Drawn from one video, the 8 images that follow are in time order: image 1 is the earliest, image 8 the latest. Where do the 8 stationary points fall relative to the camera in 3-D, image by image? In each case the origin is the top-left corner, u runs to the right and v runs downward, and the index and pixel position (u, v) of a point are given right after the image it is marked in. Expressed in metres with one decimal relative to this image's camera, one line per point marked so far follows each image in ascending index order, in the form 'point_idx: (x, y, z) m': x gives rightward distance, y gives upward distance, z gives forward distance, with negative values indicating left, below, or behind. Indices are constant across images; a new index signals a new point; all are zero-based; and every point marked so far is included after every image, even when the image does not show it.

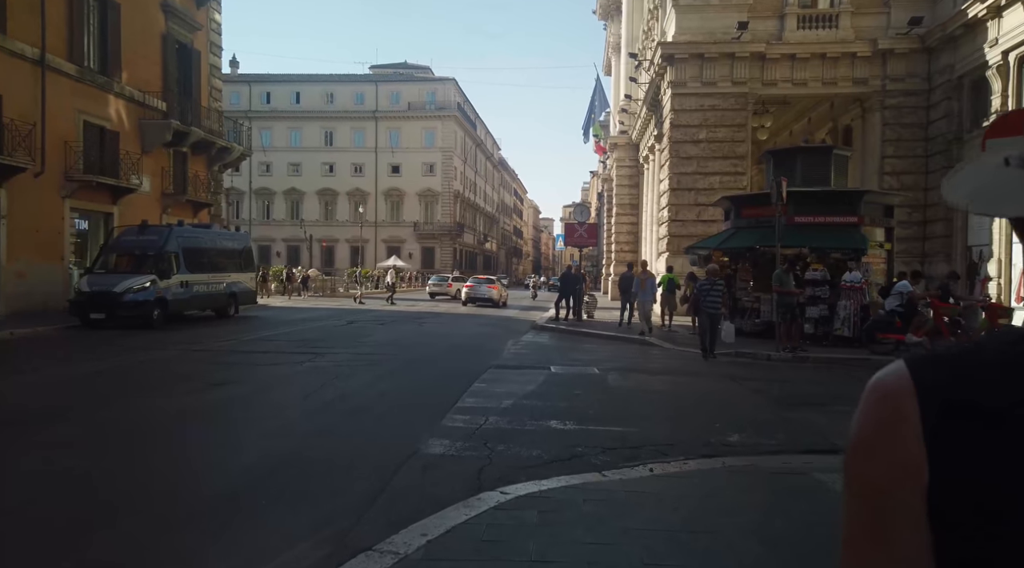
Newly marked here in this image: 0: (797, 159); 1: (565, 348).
0: (+6.9, +3.0, +18.2) m
1: (+1.0, -1.3, +15.4) m
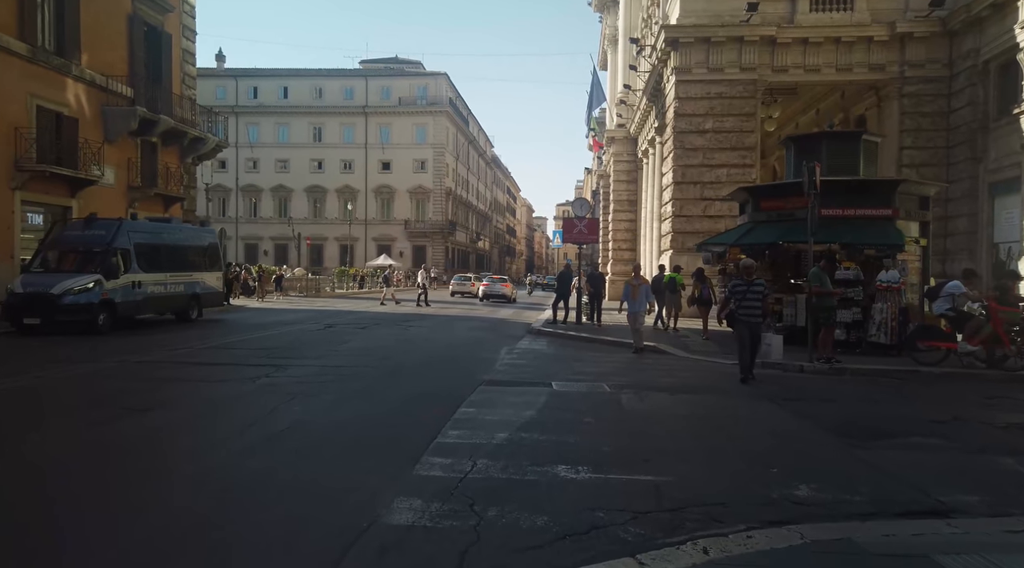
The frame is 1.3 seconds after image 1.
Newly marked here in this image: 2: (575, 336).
0: (+6.7, +3.0, +16.4) m
1: (+0.9, -1.3, +13.6) m
2: (+1.5, -1.2, +17.7) m
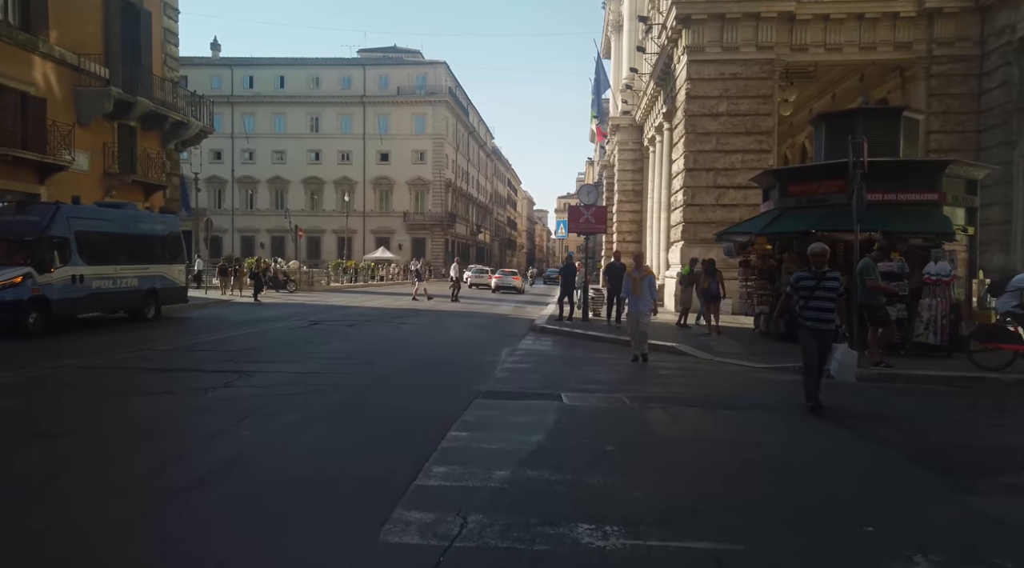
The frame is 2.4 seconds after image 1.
0: (+6.8, +3.1, +14.8) m
1: (+1.0, -1.2, +12.0) m
2: (+1.5, -1.1, +16.1) m
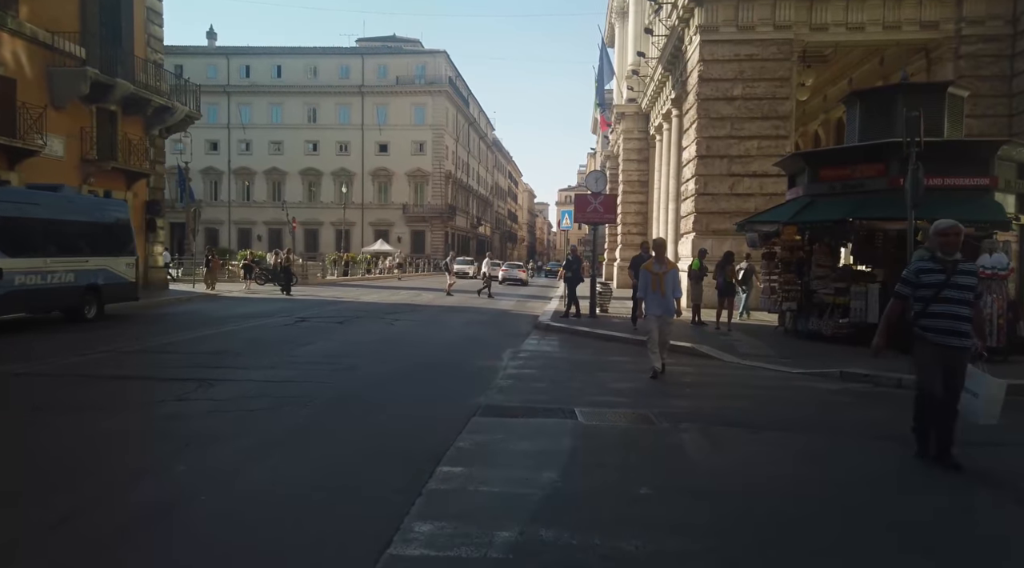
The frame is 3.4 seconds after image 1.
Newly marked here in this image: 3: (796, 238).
0: (+6.8, +3.2, +13.4) m
1: (+1.0, -1.1, +10.7) m
2: (+1.5, -1.0, +14.7) m
3: (+5.4, +0.9, +14.4) m
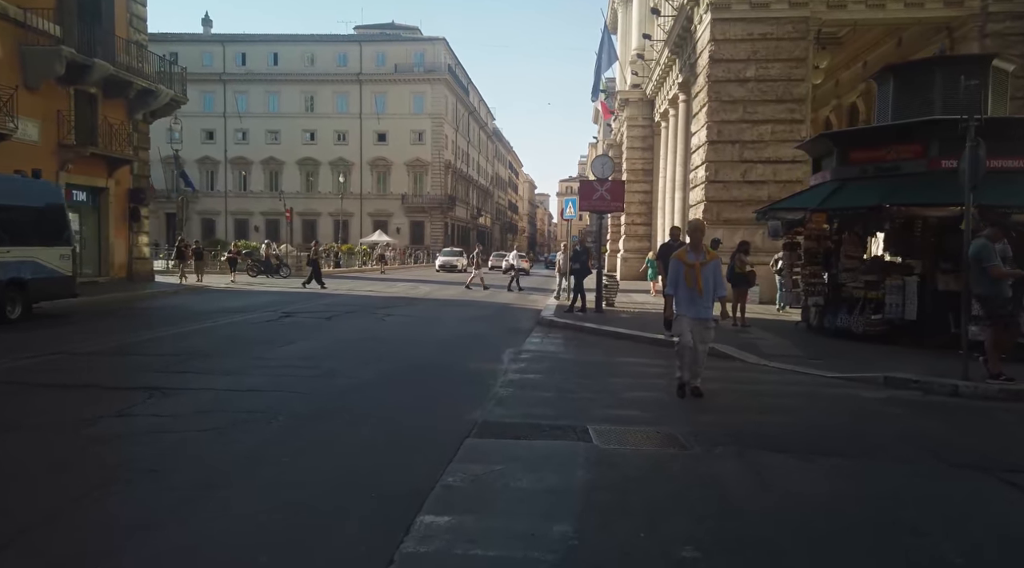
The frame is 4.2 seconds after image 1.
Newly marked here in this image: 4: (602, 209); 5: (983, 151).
0: (+6.8, +3.4, +12.2) m
1: (+1.0, -1.0, +9.5) m
2: (+1.6, -0.8, +13.6) m
3: (+5.4, +1.0, +13.2) m
4: (+2.2, +1.8, +18.4) m
5: (+5.1, +1.4, +8.2) m
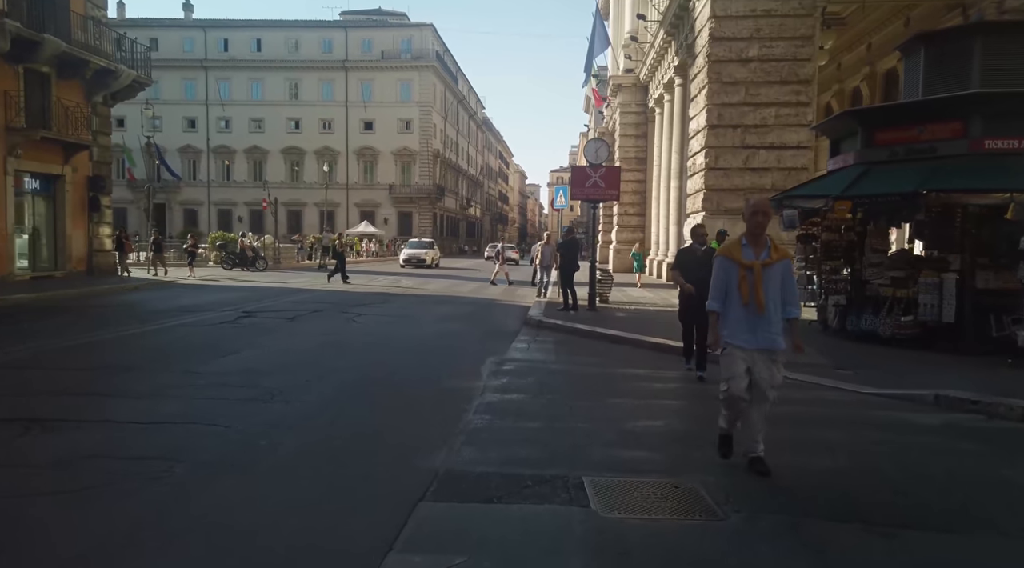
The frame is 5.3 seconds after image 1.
0: (+6.6, +3.4, +10.8) m
1: (+0.8, -1.0, +8.1) m
2: (+1.3, -0.8, +12.2) m
3: (+5.1, +1.1, +11.8) m
4: (+1.8, +1.9, +16.9) m
5: (+4.9, +1.4, +6.7) m
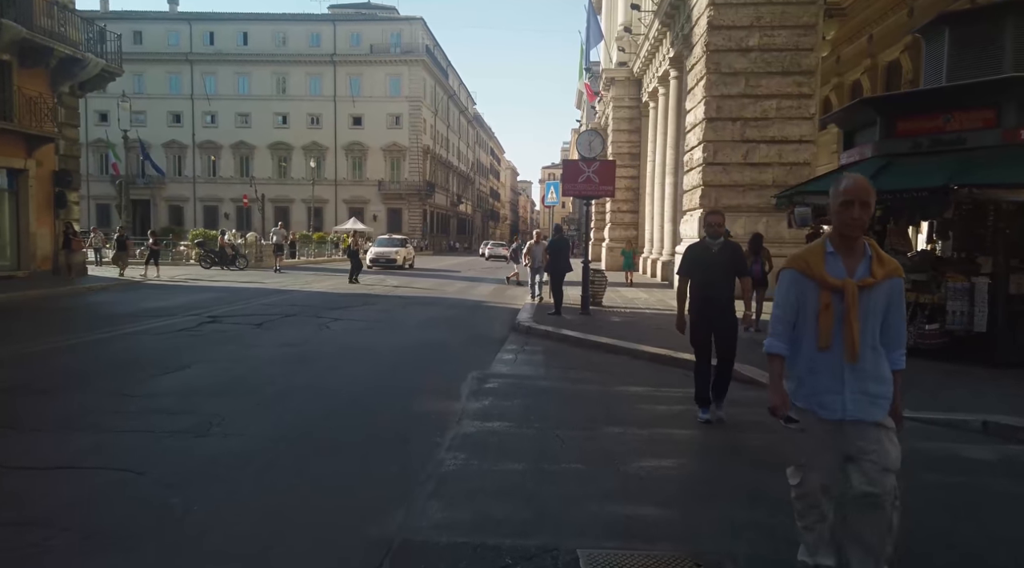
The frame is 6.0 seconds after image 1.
0: (+6.4, +3.3, +9.8) m
1: (+0.6, -1.1, +7.0) m
2: (+1.1, -0.8, +11.1) m
3: (+4.9, +1.0, +10.8) m
4: (+1.6, +1.9, +15.9) m
5: (+4.7, +1.3, +5.8) m
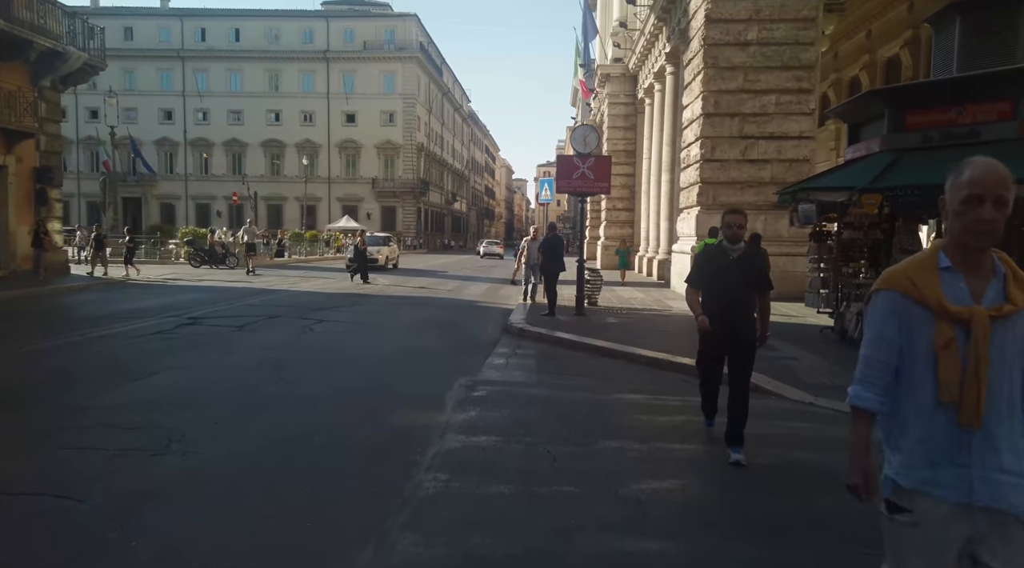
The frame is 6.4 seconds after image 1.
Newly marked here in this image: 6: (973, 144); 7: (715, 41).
0: (+6.3, +3.3, +9.3) m
1: (+0.6, -1.1, +6.6) m
2: (+1.0, -0.8, +10.7) m
3: (+4.8, +1.0, +10.3) m
4: (+1.4, +1.9, +15.4) m
5: (+4.6, +1.3, +5.3) m
6: (+5.5, +1.7, +9.1) m
7: (+5.2, +6.3, +19.4) m
